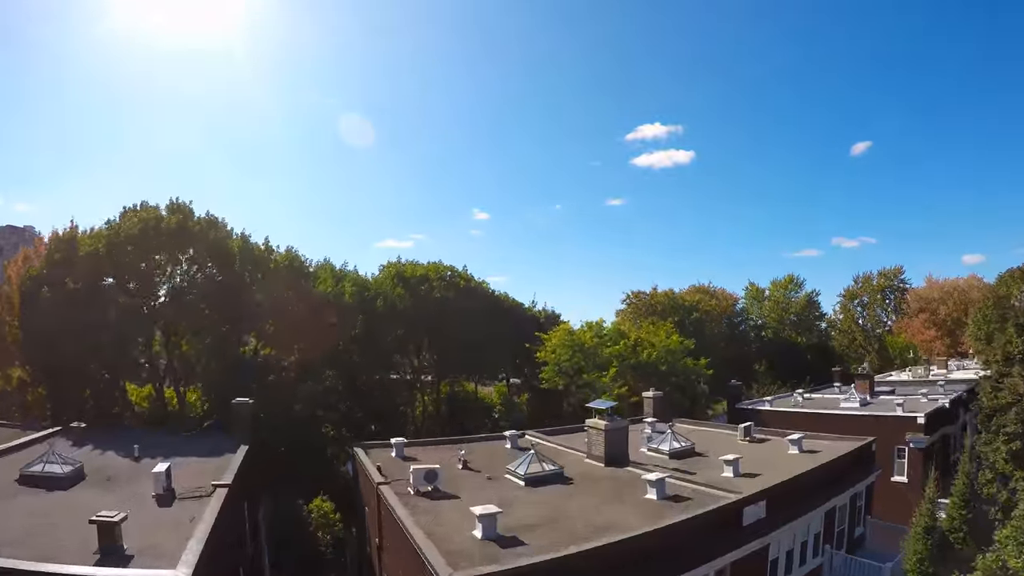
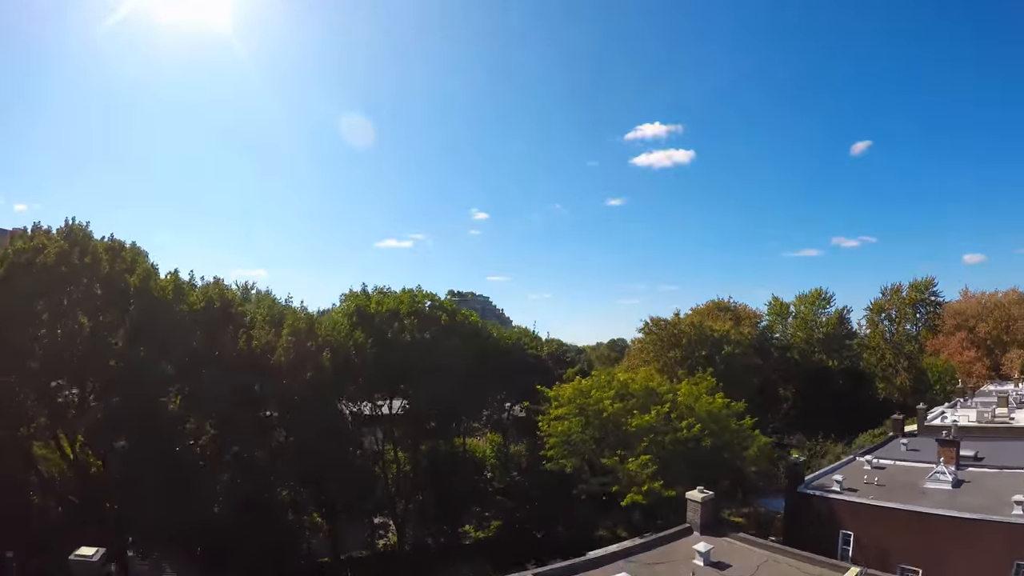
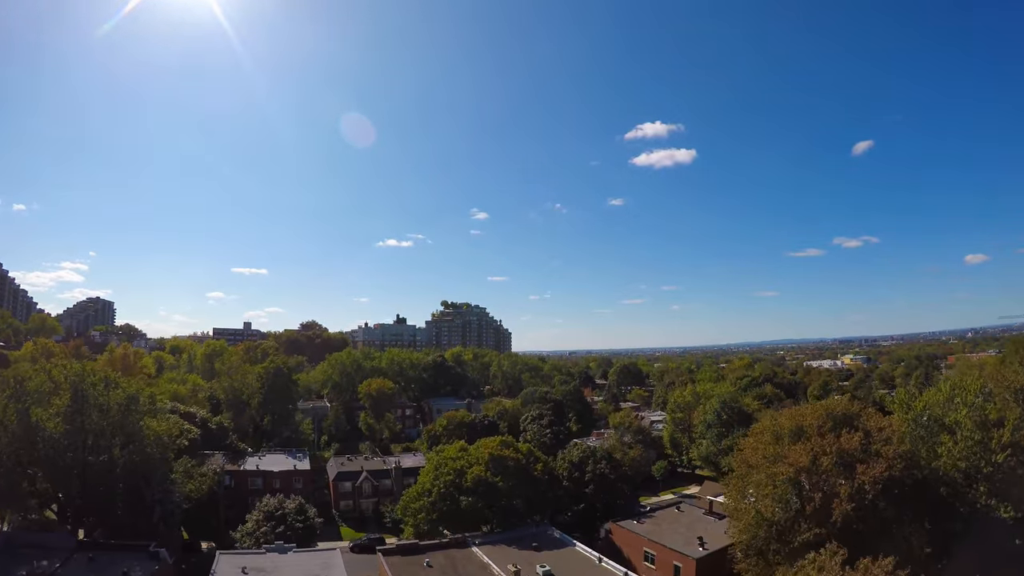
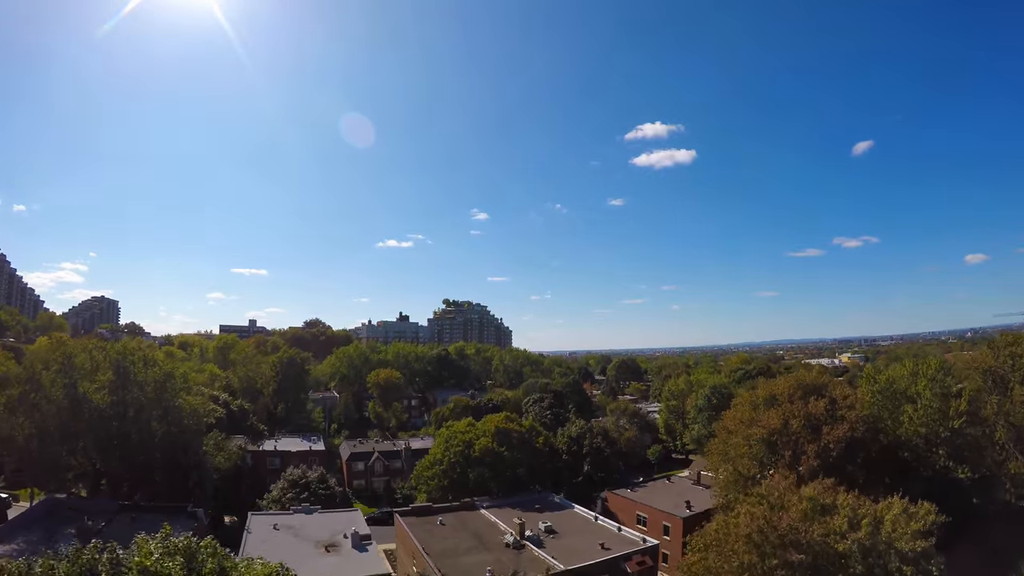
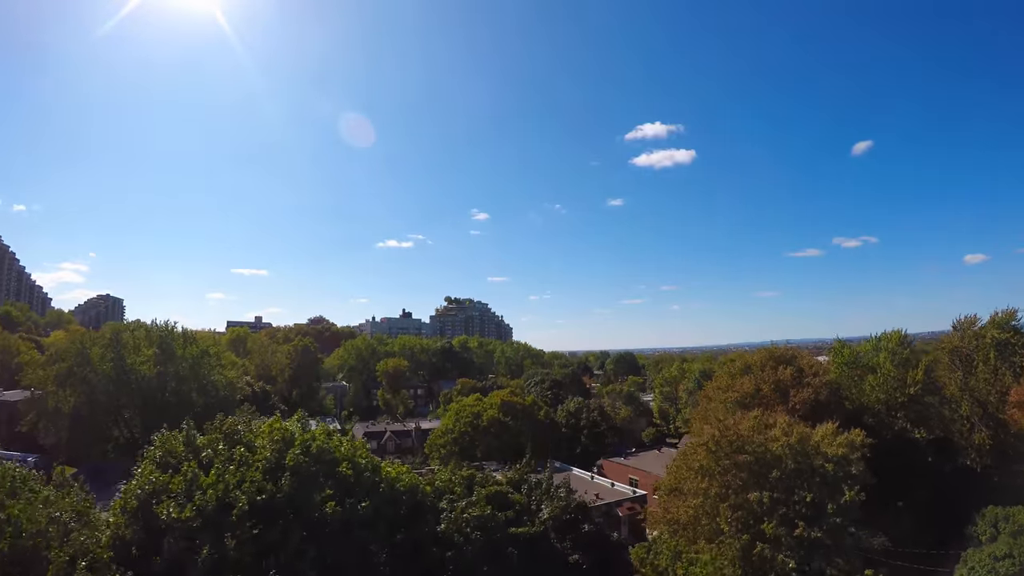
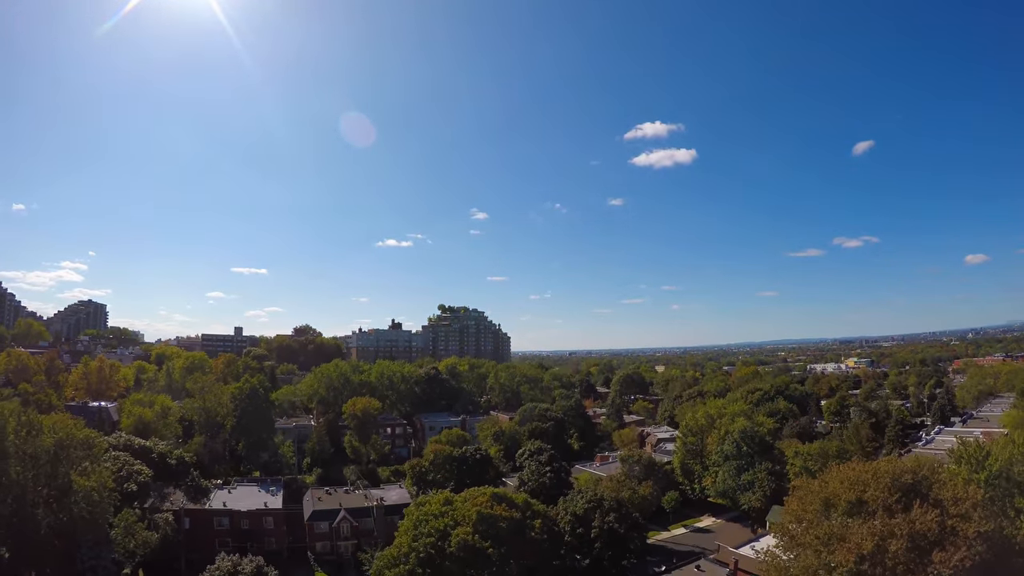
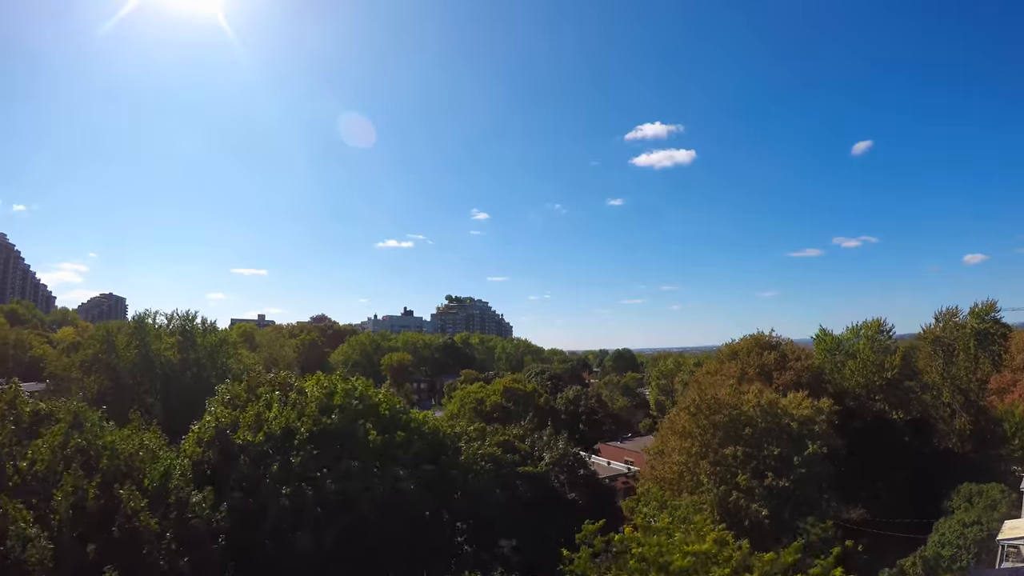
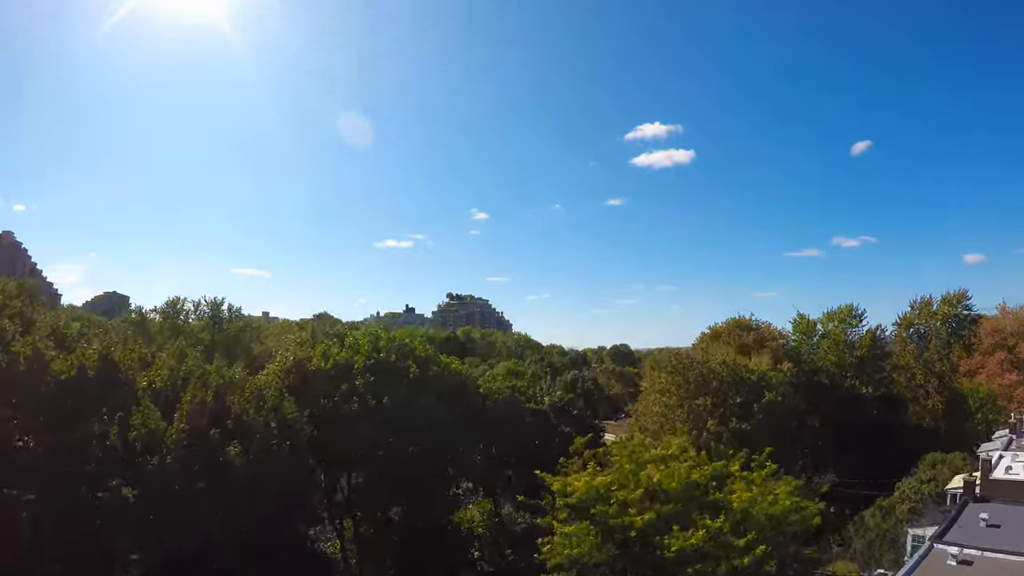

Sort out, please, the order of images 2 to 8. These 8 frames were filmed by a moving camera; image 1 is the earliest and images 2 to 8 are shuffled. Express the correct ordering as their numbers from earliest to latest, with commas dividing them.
2, 8, 7, 5, 4, 3, 6
